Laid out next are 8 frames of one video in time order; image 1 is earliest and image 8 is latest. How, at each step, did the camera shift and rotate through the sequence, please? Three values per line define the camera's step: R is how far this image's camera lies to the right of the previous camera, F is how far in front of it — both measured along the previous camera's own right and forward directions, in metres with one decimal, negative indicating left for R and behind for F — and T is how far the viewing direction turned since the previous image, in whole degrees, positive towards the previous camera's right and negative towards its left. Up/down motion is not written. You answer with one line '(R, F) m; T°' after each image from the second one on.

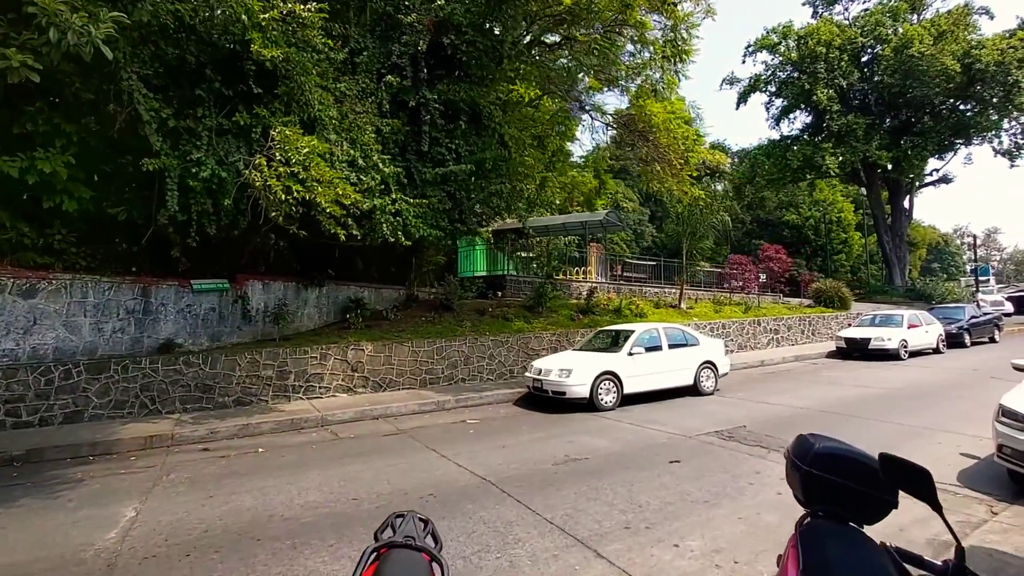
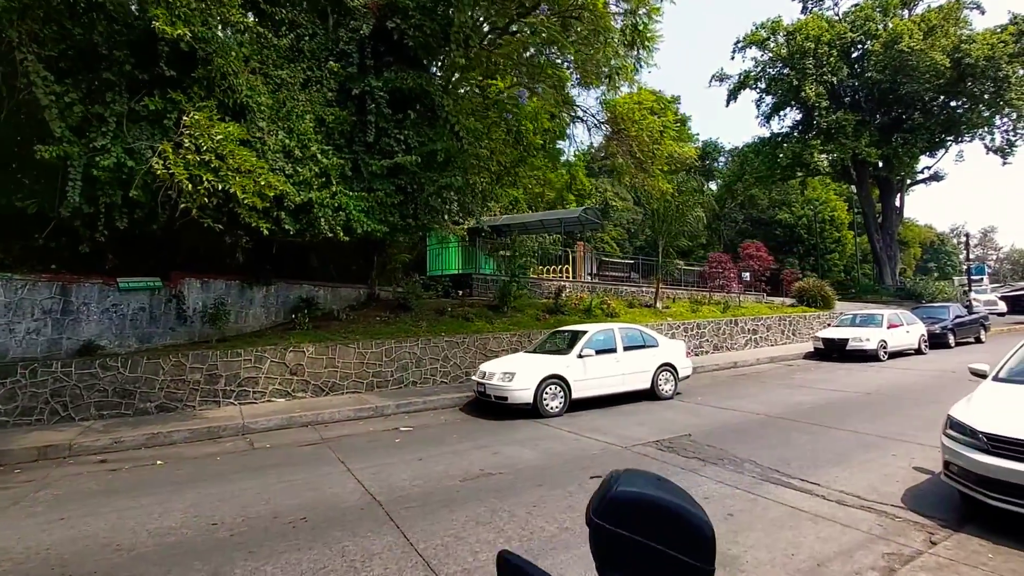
(+1.0, +0.6) m; 0°
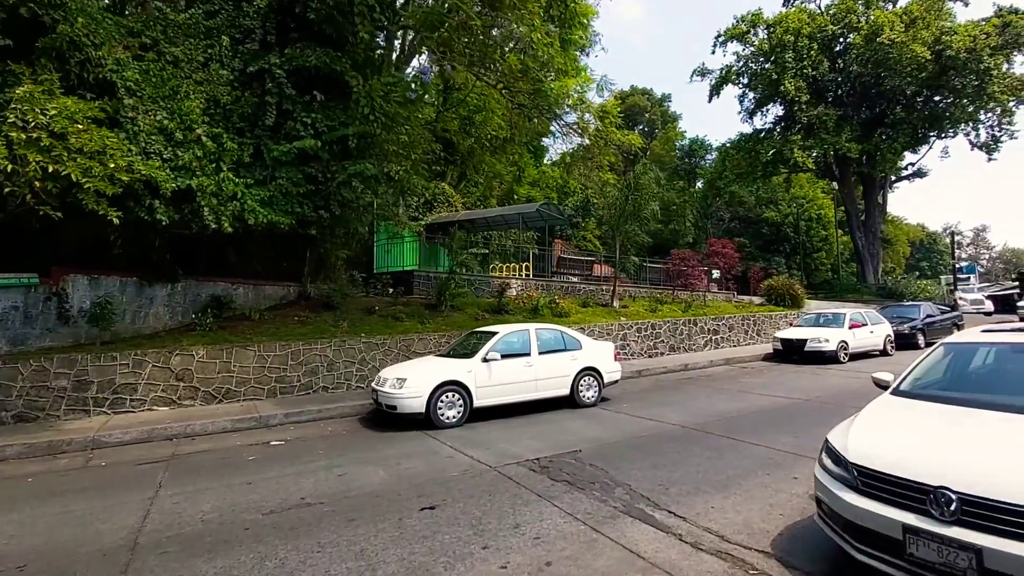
(+1.6, +0.9) m; 0°
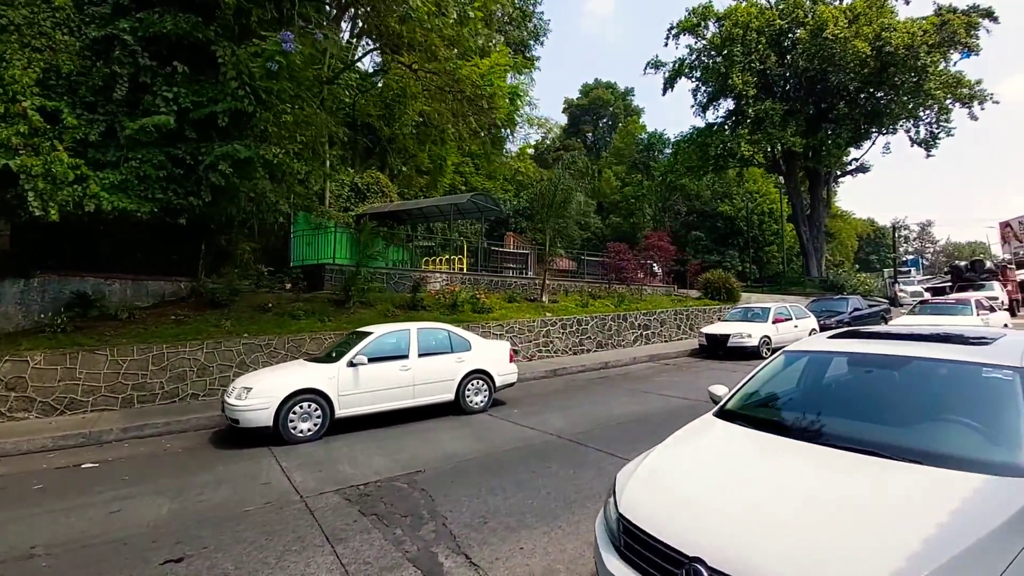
(+1.4, +0.7) m; +3°
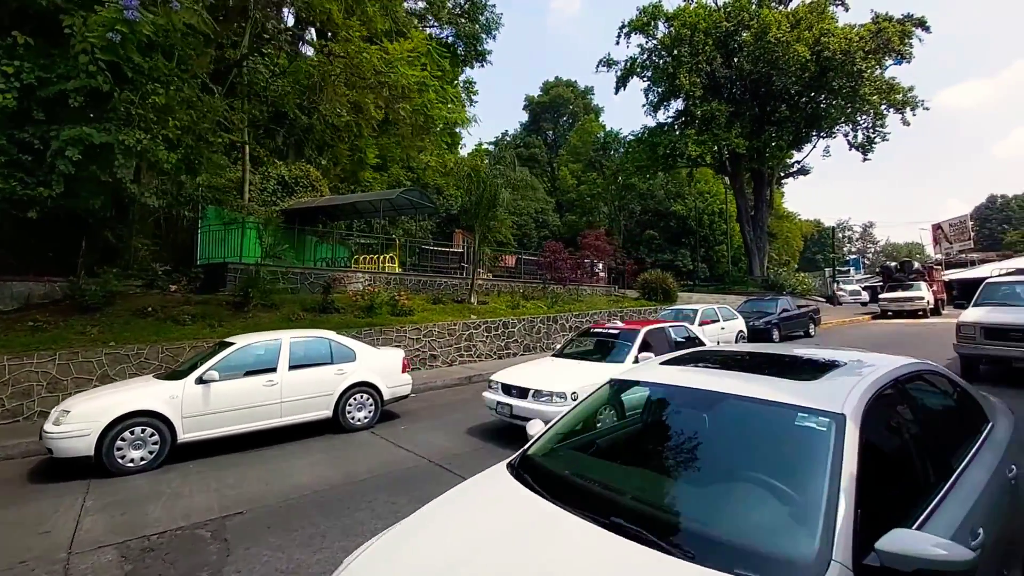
(+1.1, +0.6) m; +4°
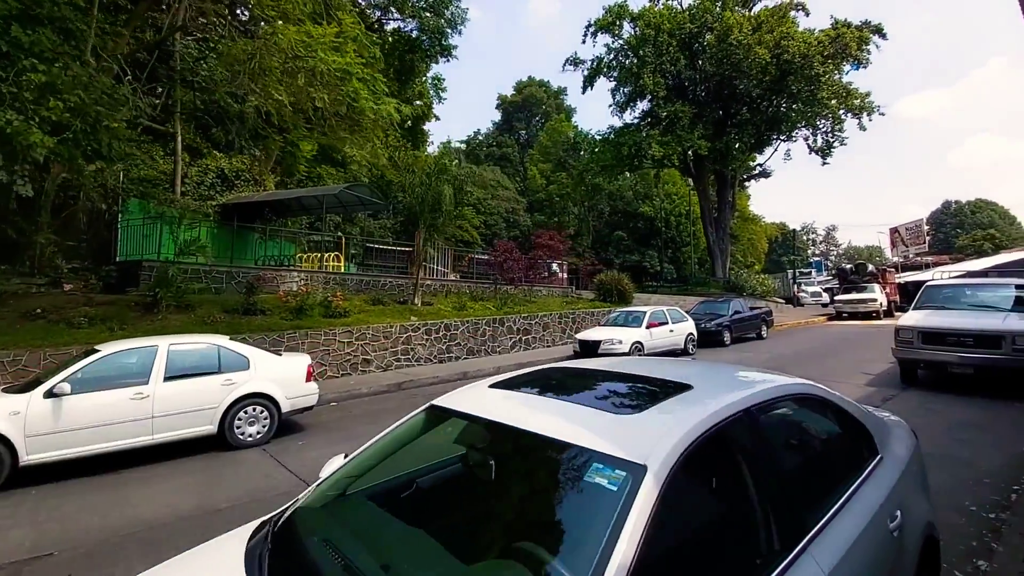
(+0.9, +0.6) m; +3°
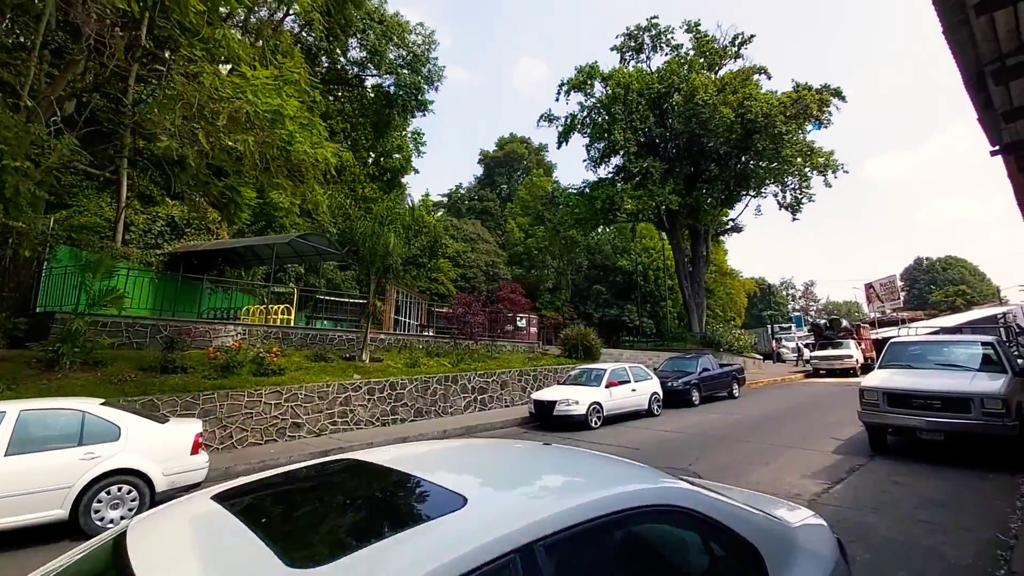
(+0.8, +0.7) m; +2°
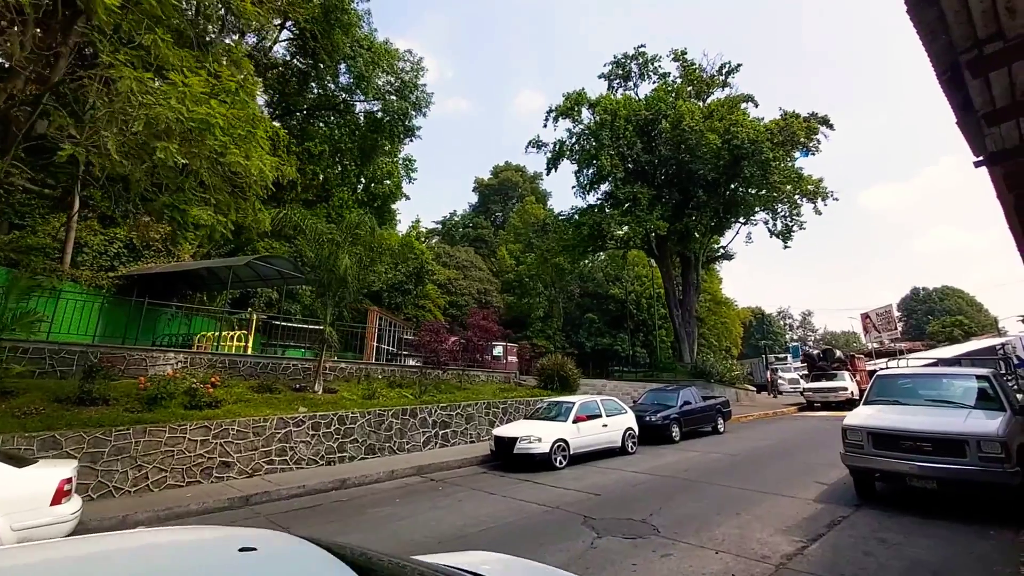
(+0.8, +0.8) m; 0°
